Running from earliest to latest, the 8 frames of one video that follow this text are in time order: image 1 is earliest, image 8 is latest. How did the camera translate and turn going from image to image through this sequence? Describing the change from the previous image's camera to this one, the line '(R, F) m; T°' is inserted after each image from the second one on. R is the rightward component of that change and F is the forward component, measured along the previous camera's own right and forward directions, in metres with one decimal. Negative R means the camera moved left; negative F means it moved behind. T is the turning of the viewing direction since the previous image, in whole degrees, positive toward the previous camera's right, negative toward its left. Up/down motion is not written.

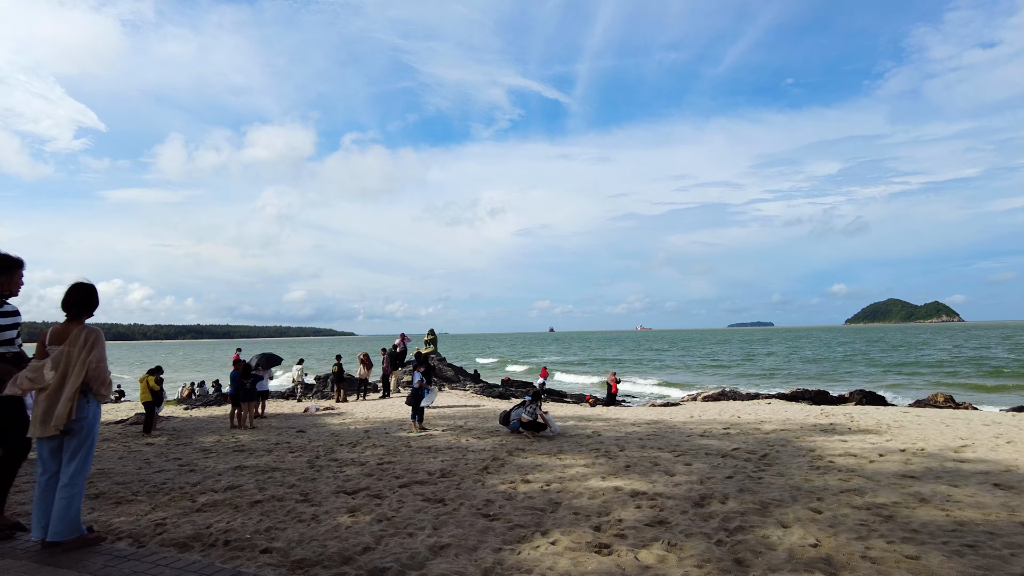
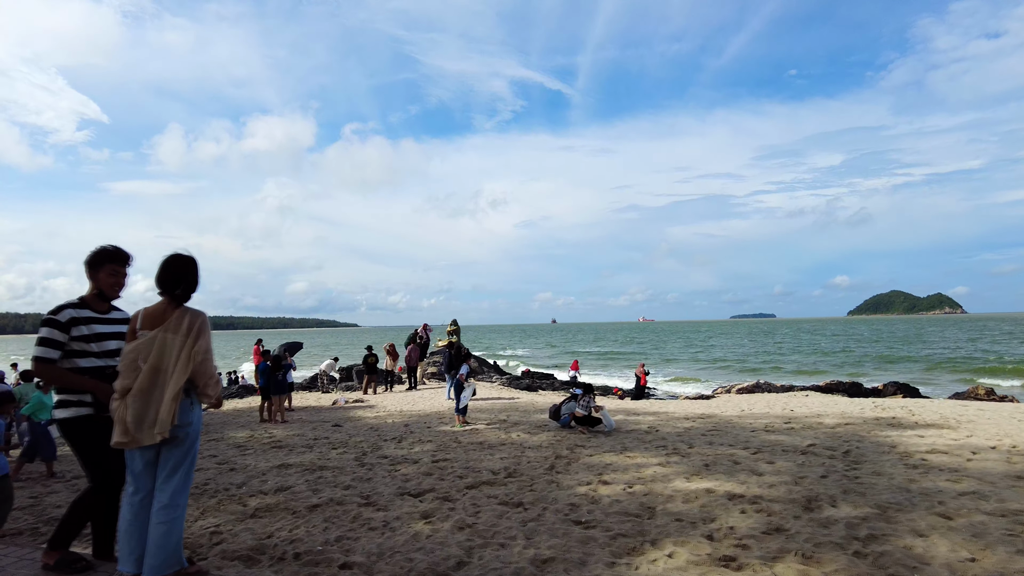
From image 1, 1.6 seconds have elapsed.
(-0.8, +0.6) m; 0°
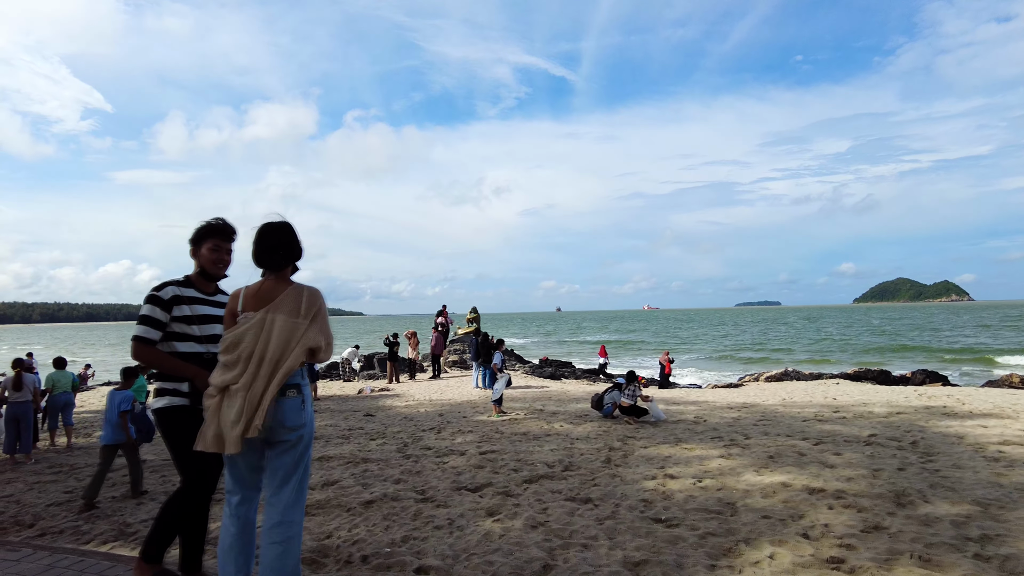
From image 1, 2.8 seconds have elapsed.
(-0.6, +0.4) m; 0°
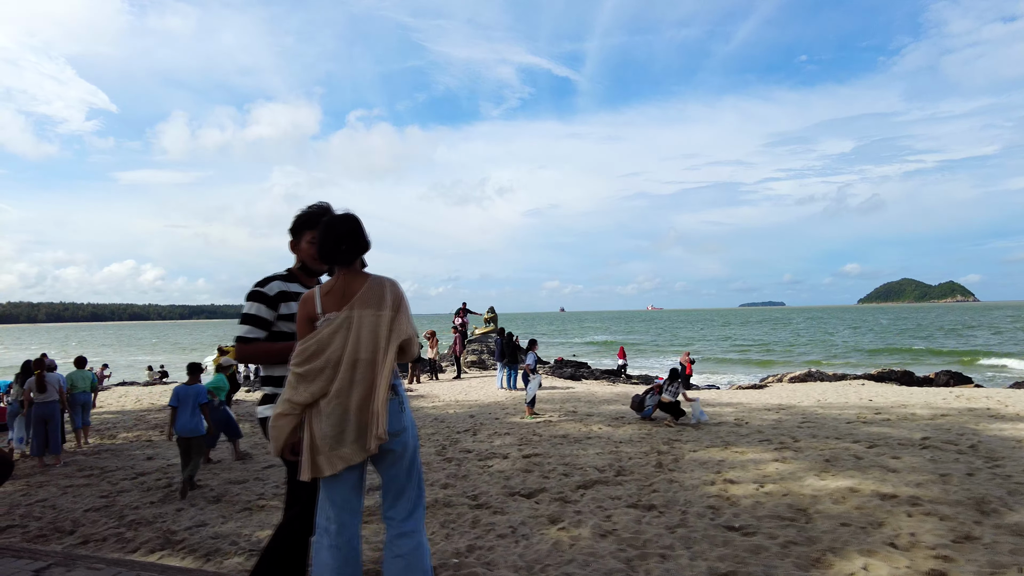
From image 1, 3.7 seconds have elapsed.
(-0.5, +0.2) m; 0°
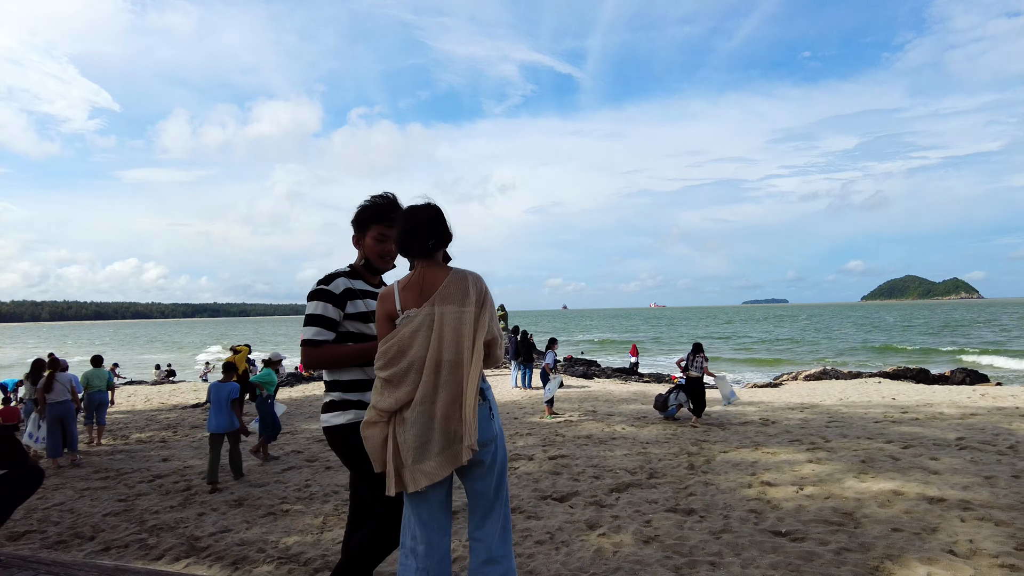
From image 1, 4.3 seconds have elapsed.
(-0.3, +0.2) m; 0°
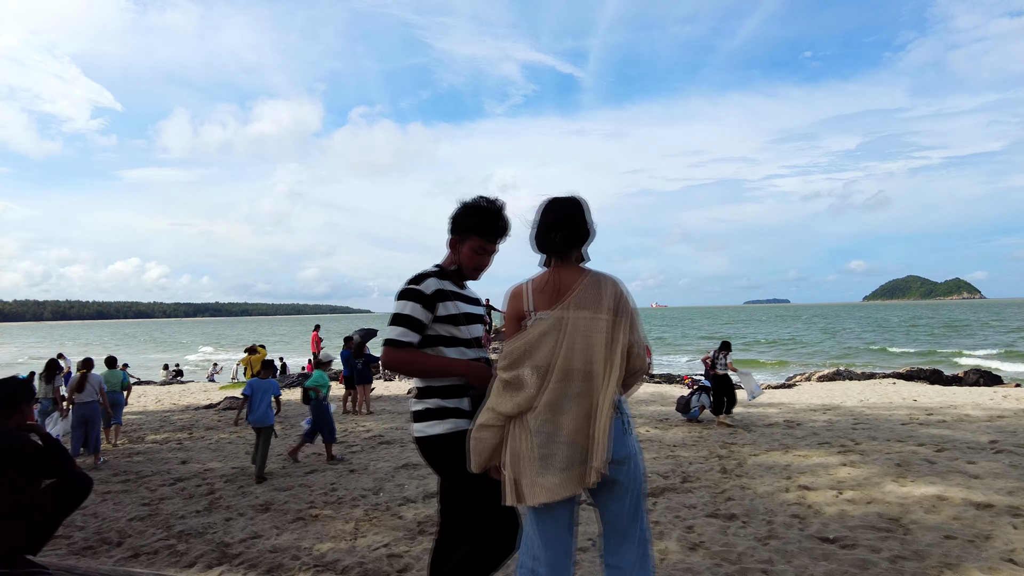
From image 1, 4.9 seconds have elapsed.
(-0.3, +0.1) m; 0°
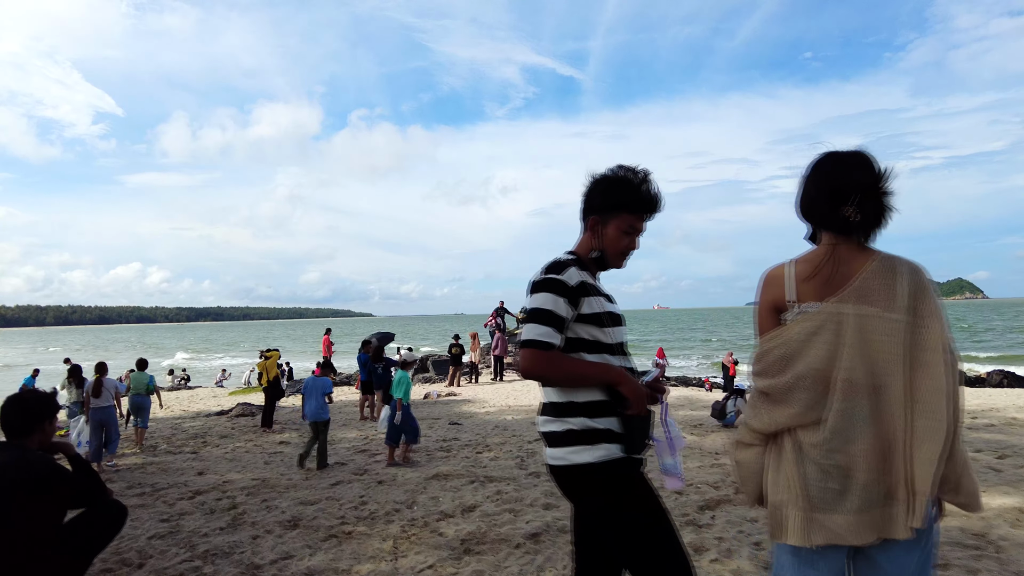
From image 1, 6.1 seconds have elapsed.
(-0.4, +0.4) m; 0°
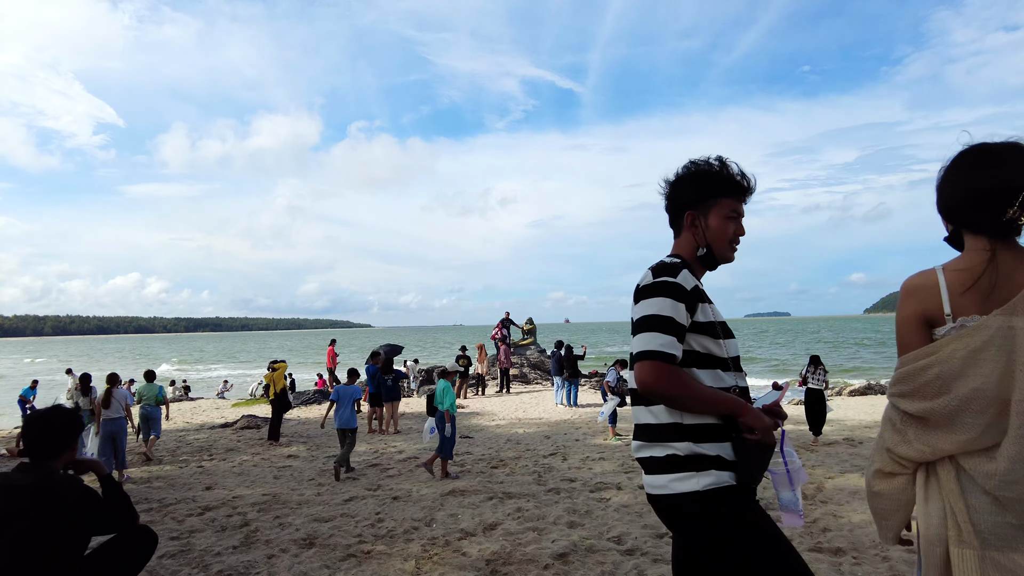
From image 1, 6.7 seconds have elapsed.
(-0.2, +0.1) m; 0°
